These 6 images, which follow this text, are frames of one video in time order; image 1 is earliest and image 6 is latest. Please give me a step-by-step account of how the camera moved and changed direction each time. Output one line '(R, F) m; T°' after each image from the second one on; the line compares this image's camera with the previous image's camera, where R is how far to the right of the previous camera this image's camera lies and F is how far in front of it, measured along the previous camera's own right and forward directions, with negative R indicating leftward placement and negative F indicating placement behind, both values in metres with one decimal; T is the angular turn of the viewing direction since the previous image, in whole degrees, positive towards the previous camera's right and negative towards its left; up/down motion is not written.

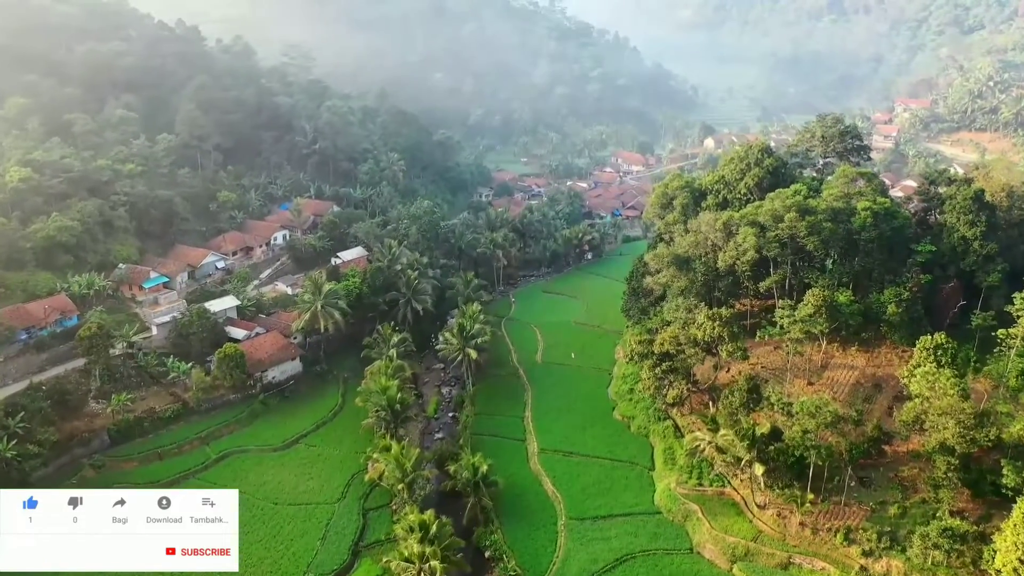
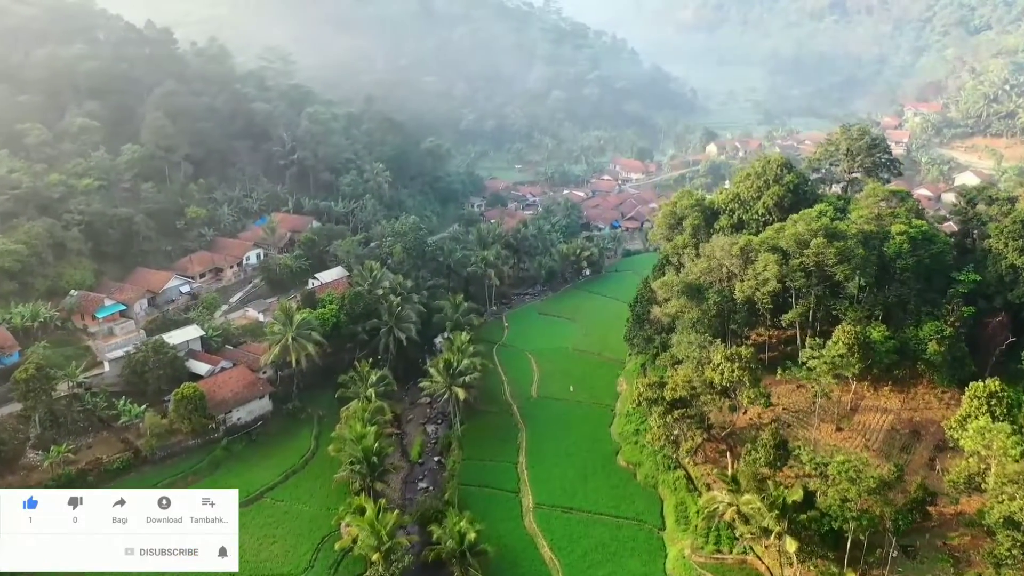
(+0.1, +3.6) m; 0°
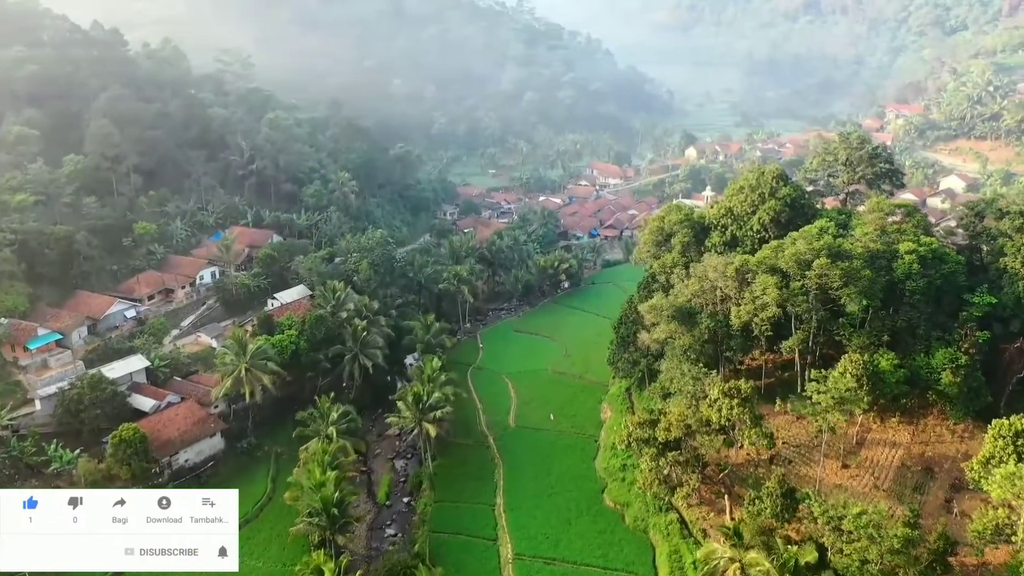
(0.0, +2.7) m; +2°
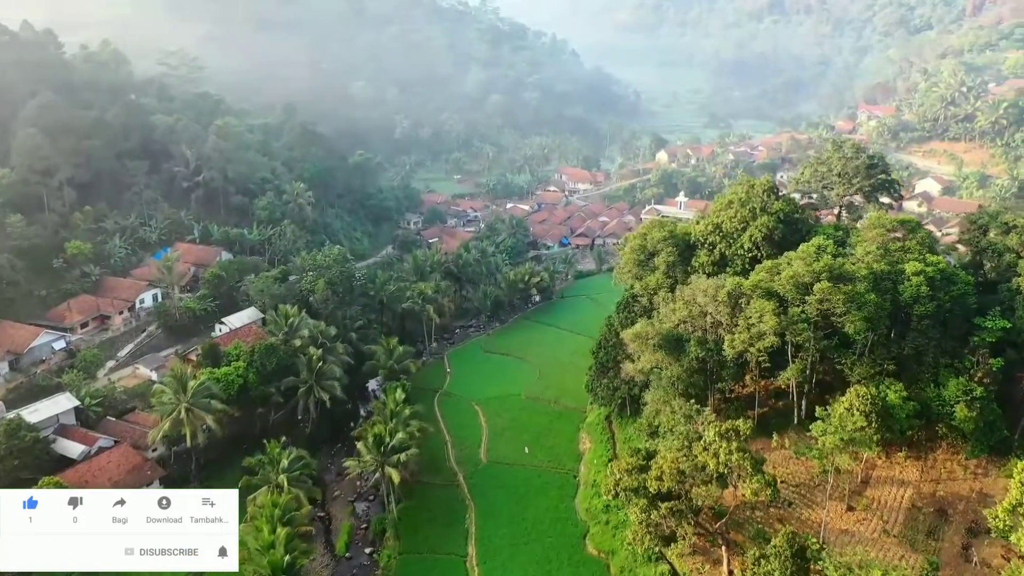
(-0.1, +2.7) m; +2°
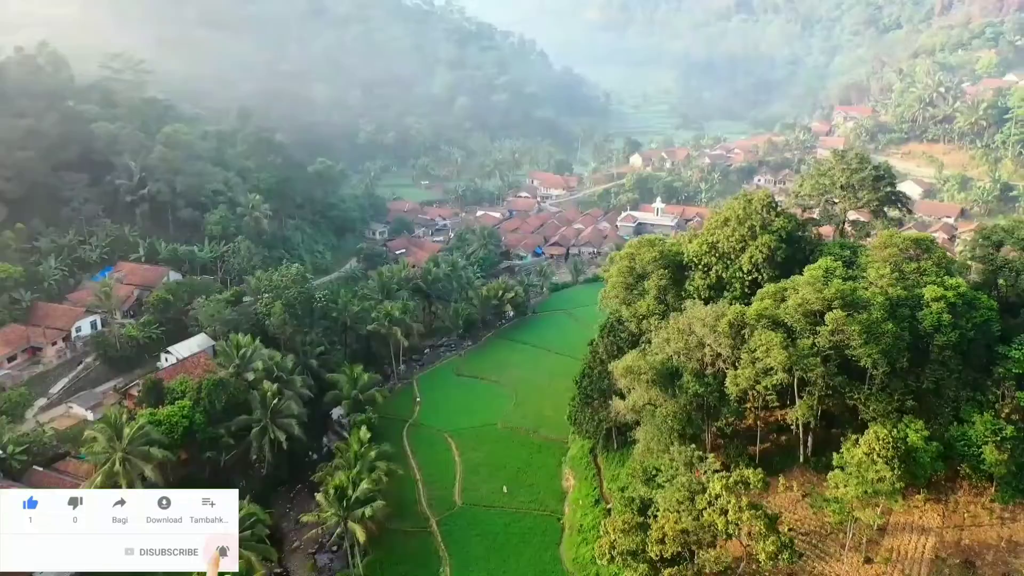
(-0.2, +2.8) m; +2°
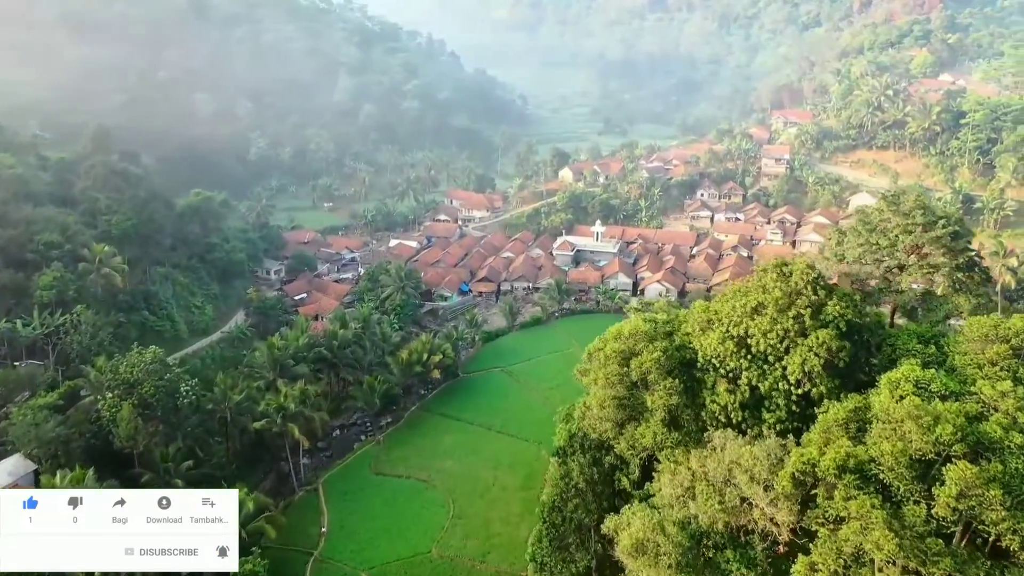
(-0.5, +8.2) m; +6°
